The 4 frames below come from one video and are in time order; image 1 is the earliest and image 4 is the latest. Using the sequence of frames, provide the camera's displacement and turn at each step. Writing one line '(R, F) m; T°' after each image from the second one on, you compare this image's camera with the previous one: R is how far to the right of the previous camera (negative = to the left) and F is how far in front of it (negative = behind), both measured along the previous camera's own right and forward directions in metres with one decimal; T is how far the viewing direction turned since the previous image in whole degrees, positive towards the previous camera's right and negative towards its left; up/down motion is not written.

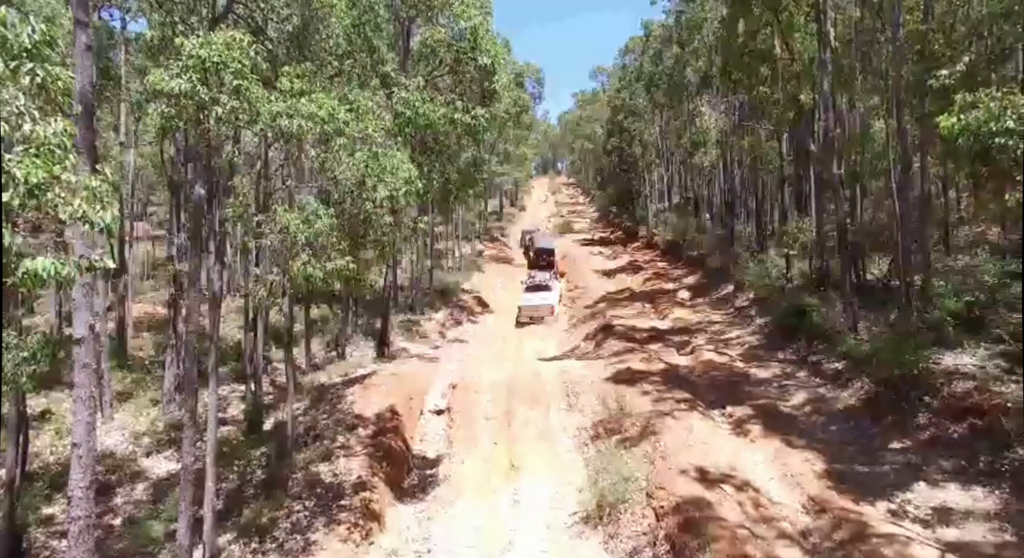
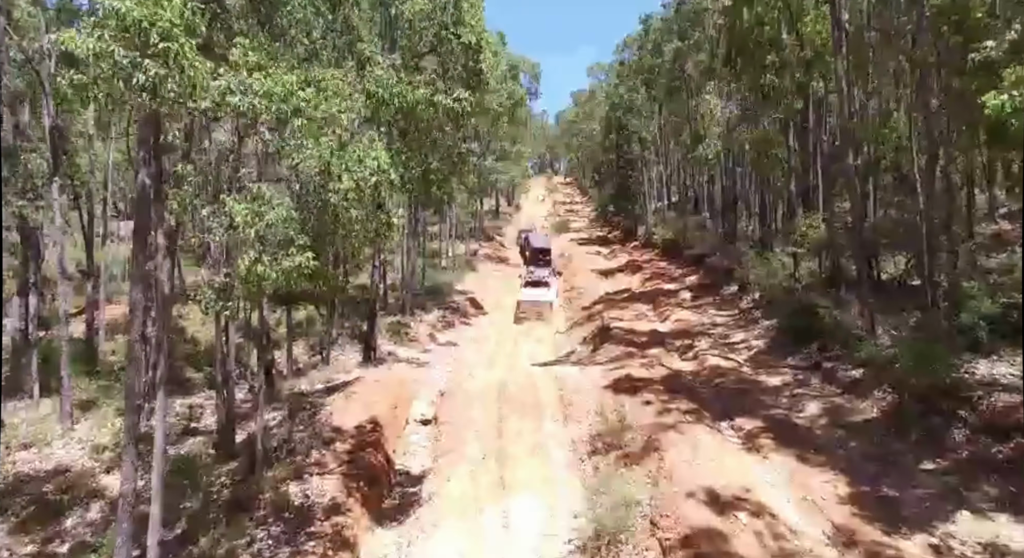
(+0.2, +1.4) m; 0°
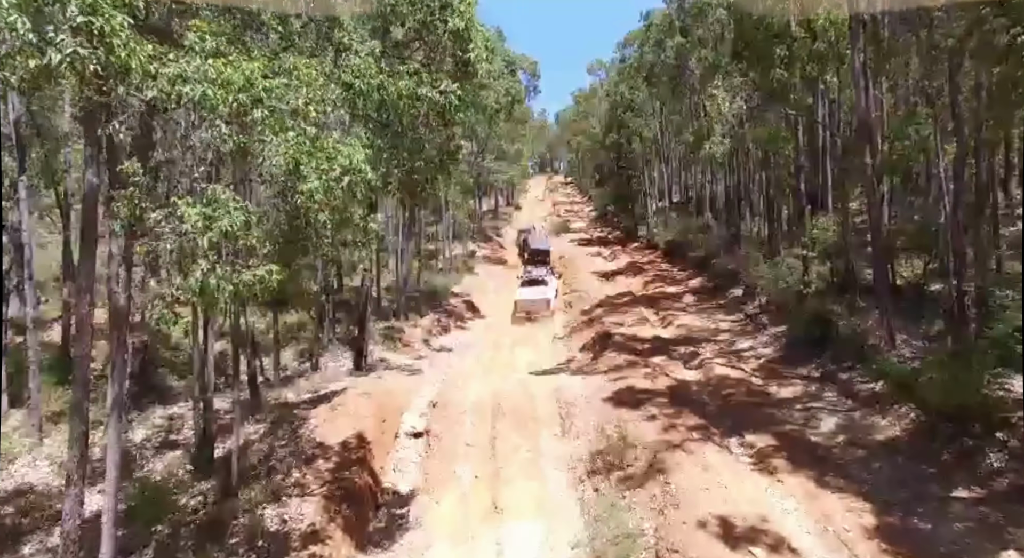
(+0.1, +1.0) m; 0°
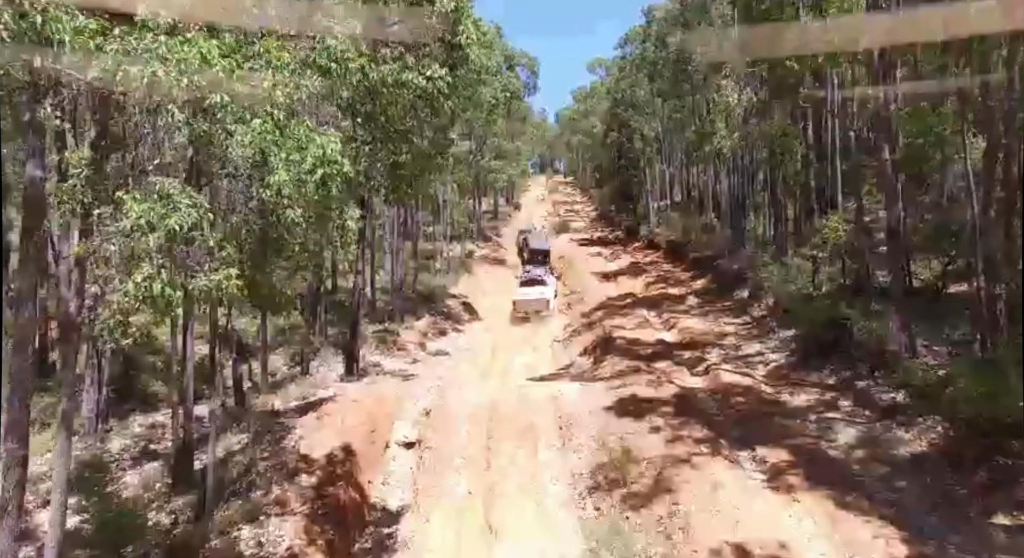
(+0.1, +0.9) m; 0°
